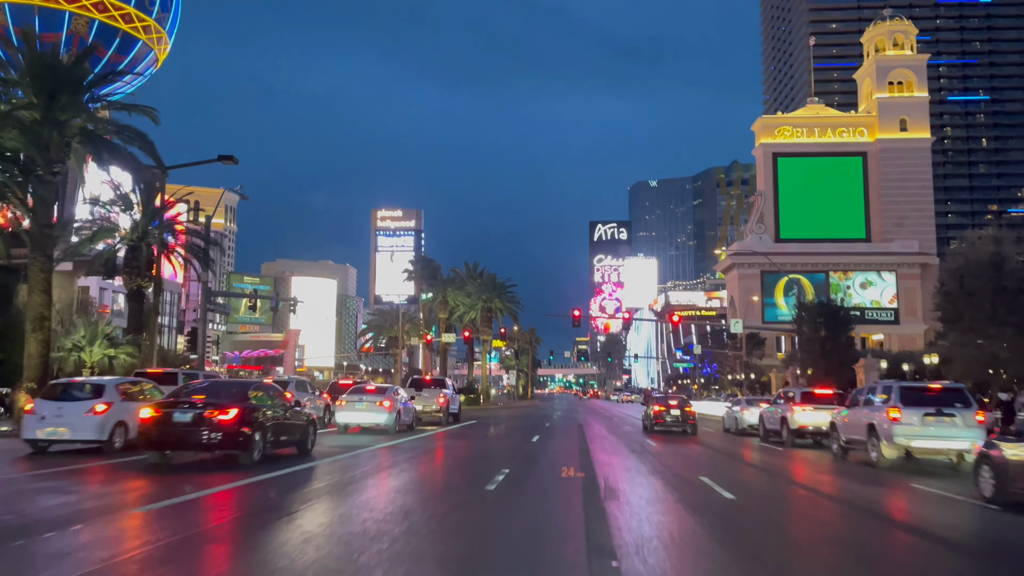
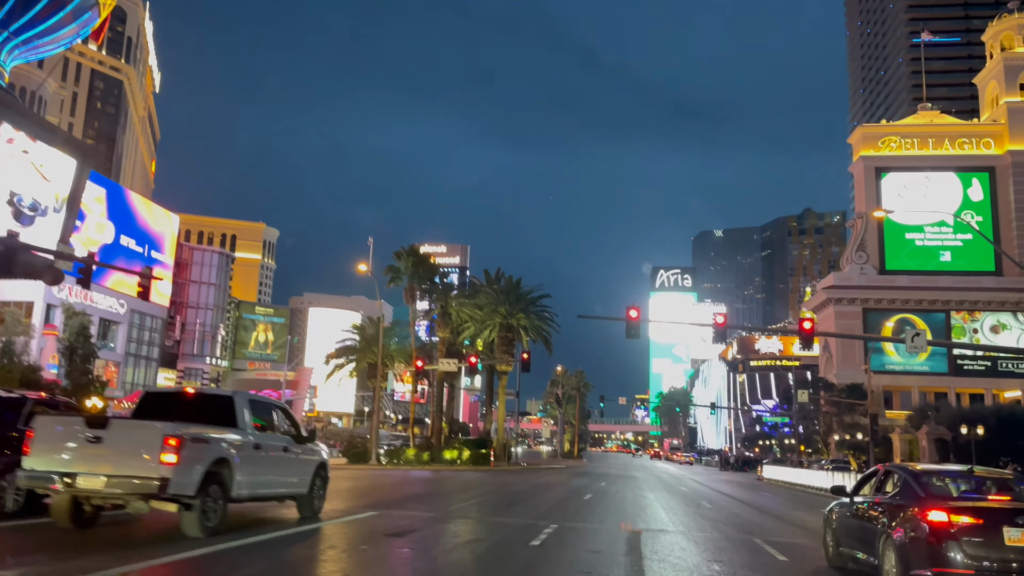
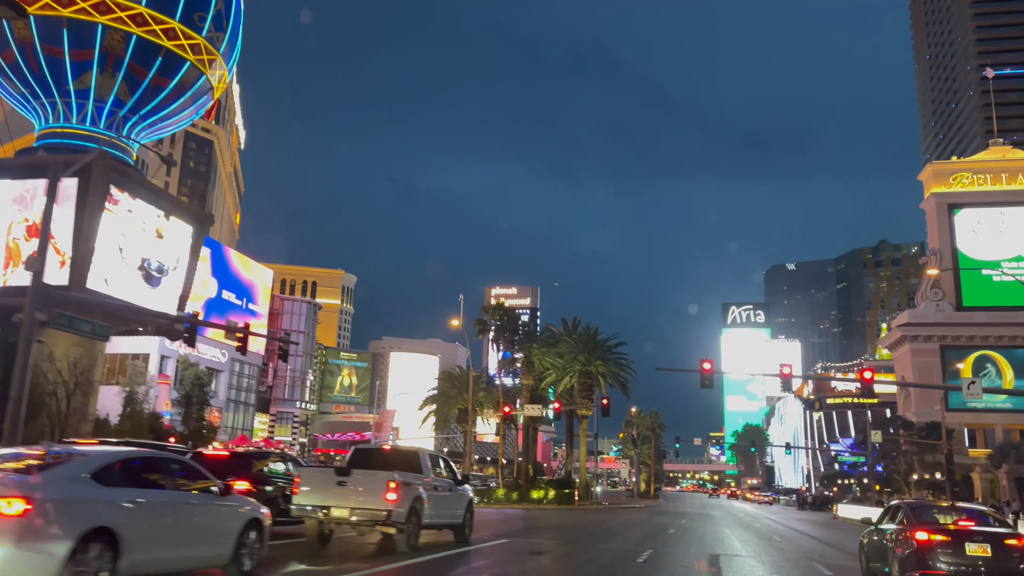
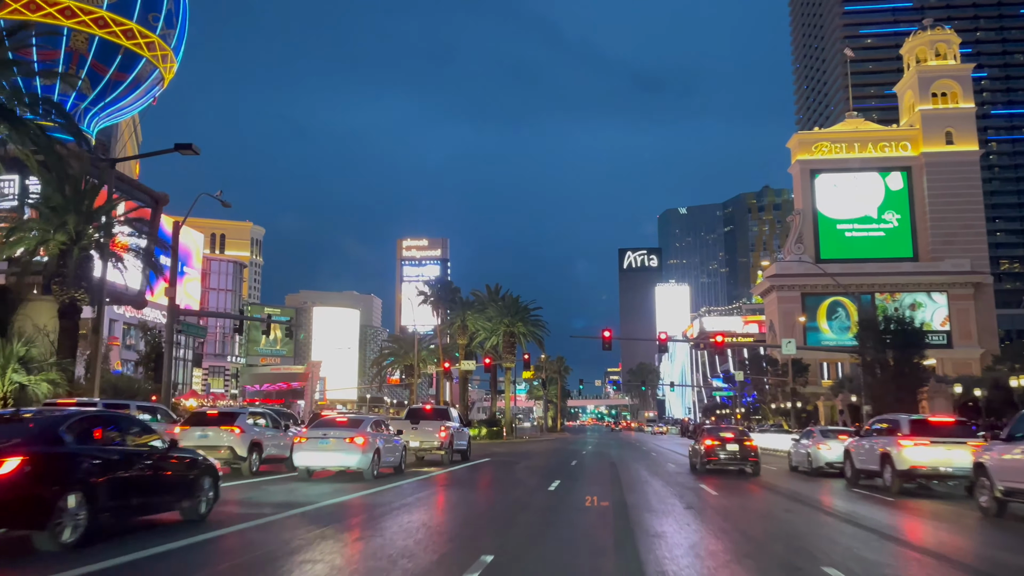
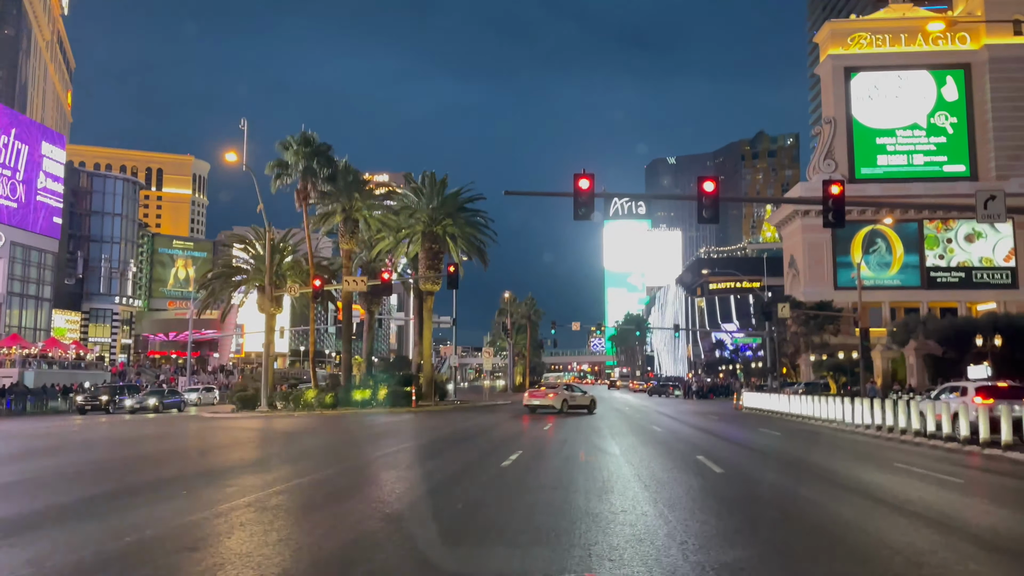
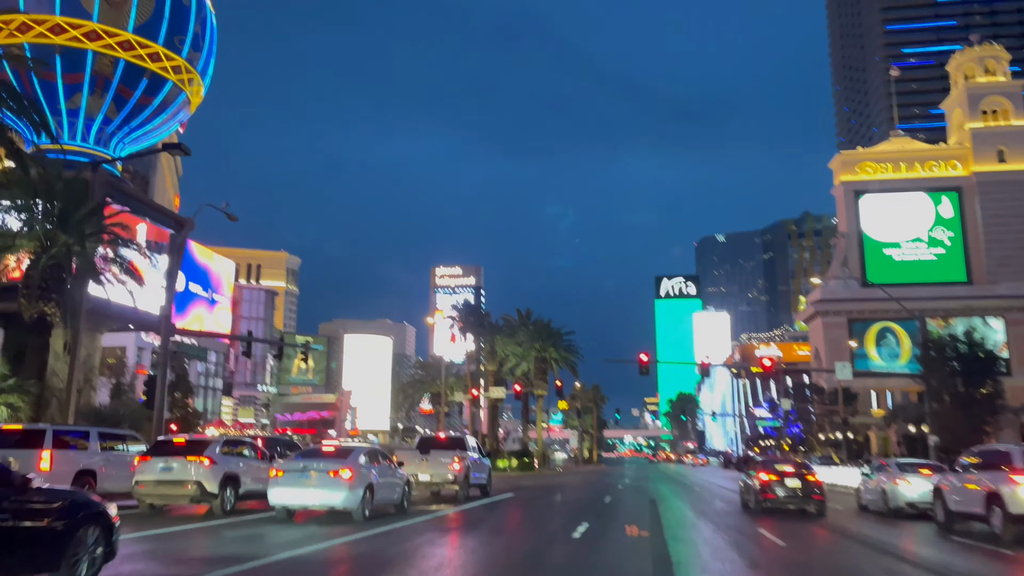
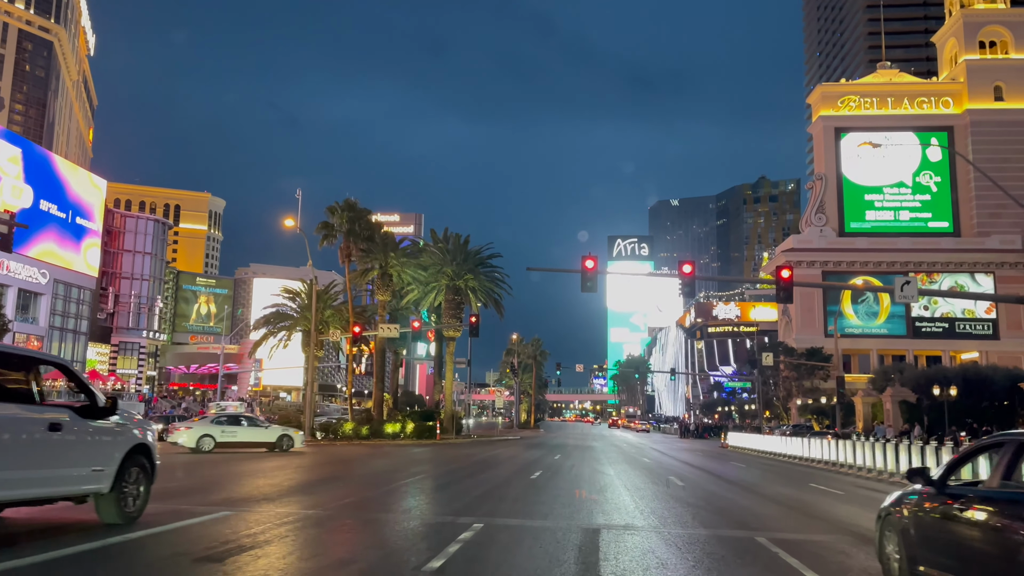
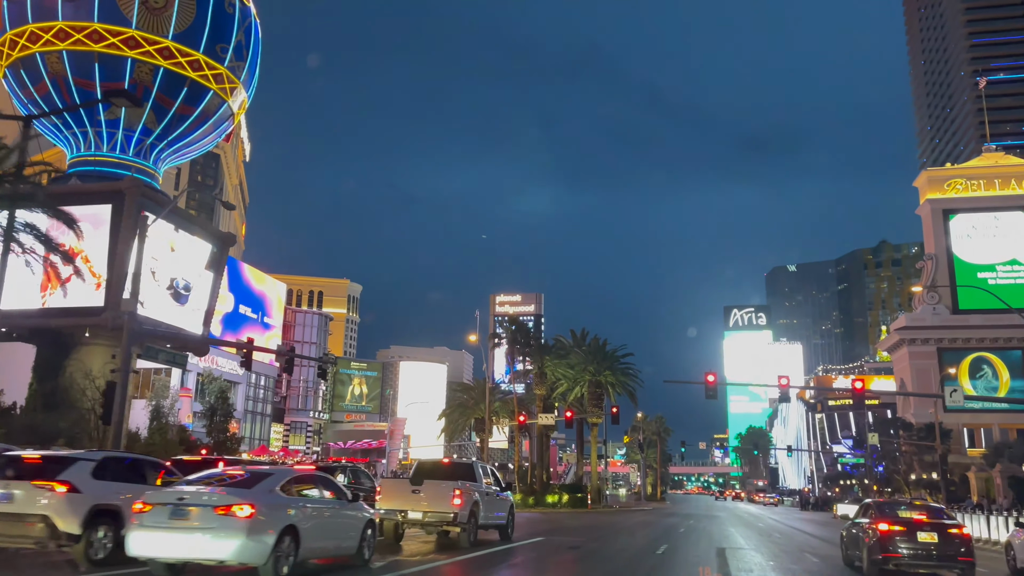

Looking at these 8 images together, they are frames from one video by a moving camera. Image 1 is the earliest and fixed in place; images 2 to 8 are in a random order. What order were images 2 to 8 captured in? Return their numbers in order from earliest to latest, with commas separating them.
4, 6, 8, 3, 2, 7, 5
